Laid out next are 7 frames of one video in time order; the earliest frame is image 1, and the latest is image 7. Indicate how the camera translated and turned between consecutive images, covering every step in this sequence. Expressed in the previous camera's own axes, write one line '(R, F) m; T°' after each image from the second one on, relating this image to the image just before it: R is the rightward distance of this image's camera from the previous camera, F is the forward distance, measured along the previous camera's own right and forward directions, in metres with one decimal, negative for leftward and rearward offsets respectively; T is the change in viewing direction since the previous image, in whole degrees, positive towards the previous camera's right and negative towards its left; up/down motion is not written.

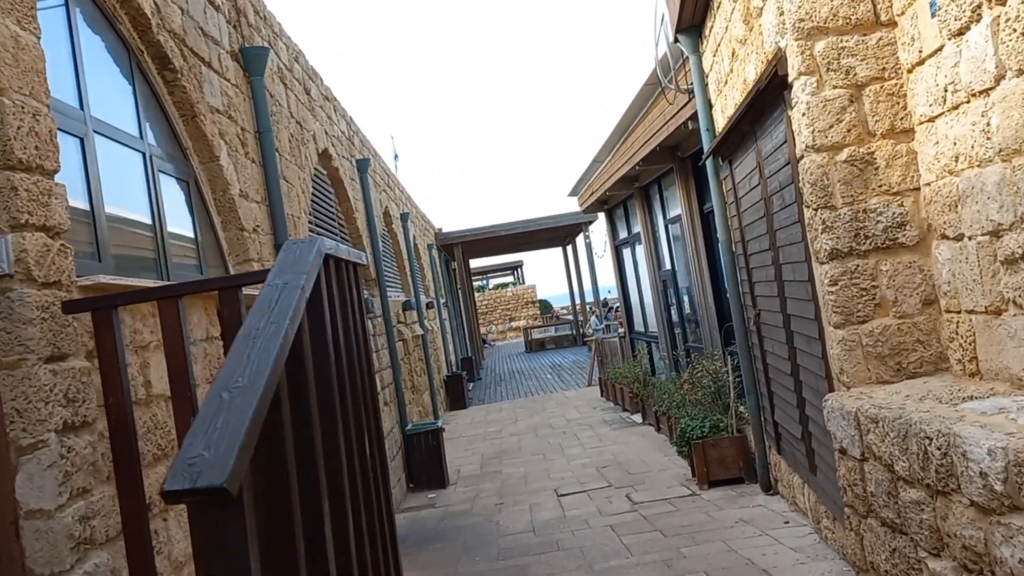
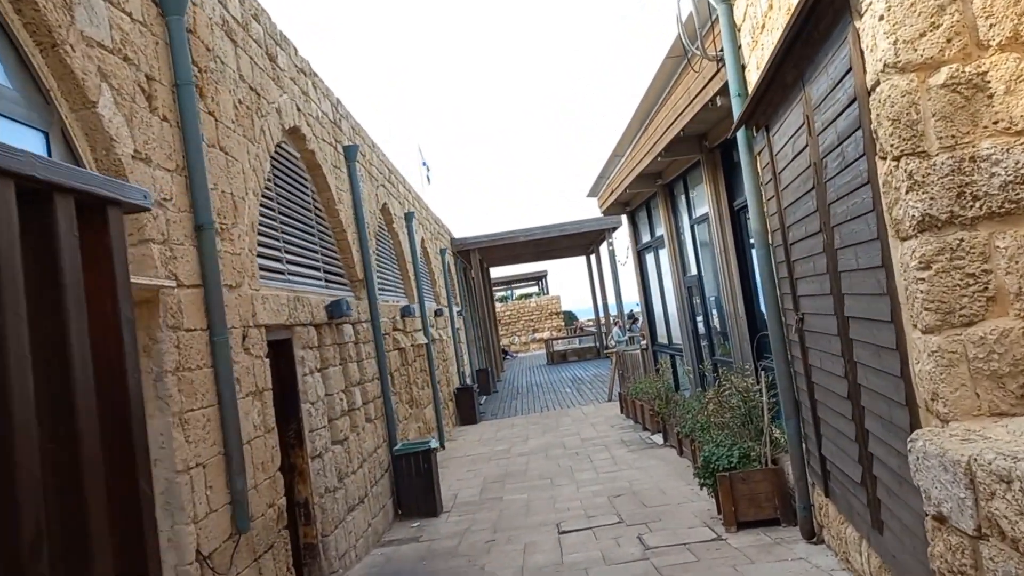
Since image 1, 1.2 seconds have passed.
(+0.2, +0.8) m; -2°
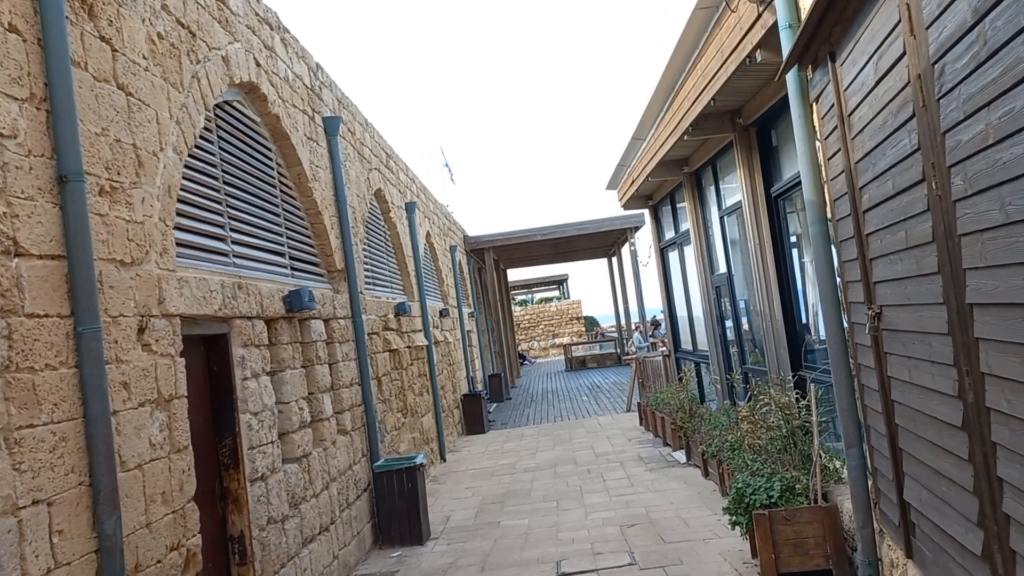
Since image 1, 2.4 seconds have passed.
(+0.1, +0.8) m; -2°
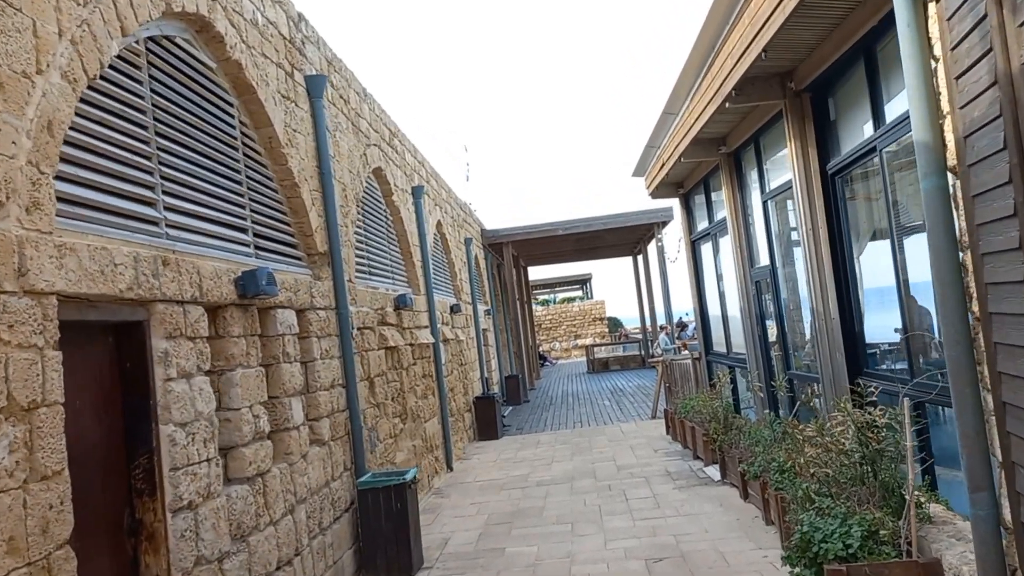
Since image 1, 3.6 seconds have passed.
(+0.1, +0.8) m; -2°
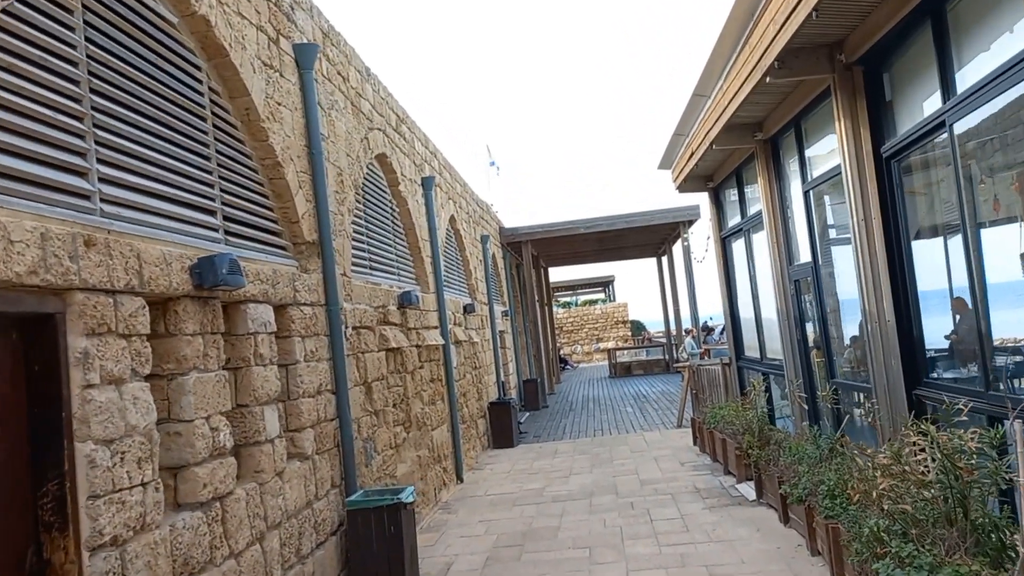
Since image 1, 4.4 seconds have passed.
(+0.1, +0.5) m; -2°
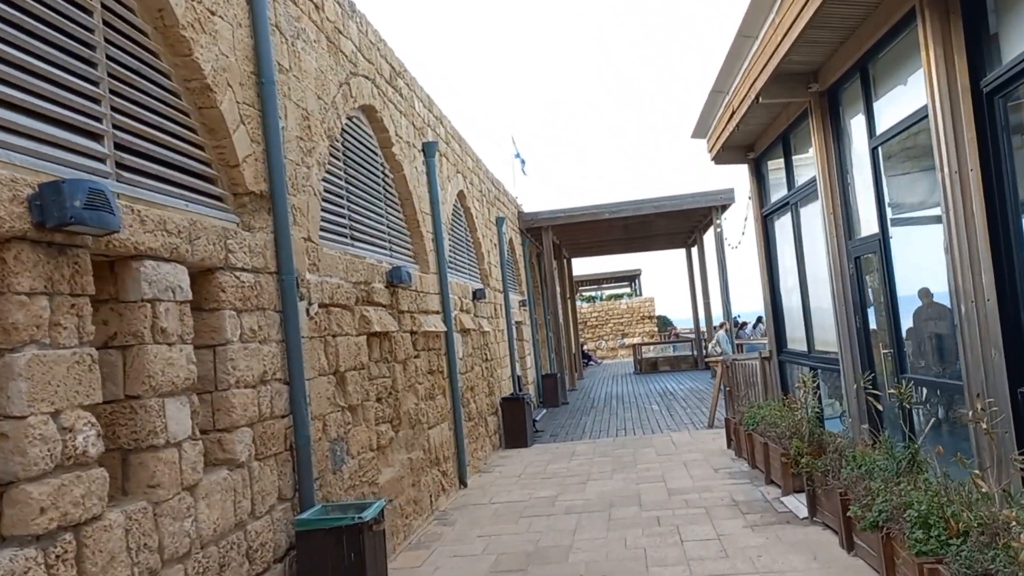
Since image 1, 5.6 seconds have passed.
(+0.1, +0.8) m; -2°
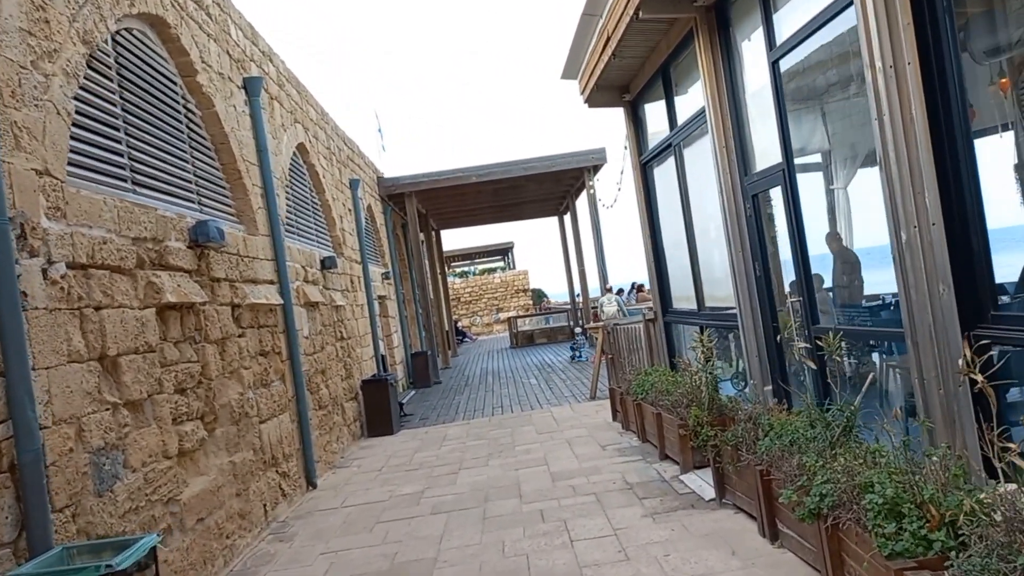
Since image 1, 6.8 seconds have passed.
(+0.1, +0.9) m; +9°
